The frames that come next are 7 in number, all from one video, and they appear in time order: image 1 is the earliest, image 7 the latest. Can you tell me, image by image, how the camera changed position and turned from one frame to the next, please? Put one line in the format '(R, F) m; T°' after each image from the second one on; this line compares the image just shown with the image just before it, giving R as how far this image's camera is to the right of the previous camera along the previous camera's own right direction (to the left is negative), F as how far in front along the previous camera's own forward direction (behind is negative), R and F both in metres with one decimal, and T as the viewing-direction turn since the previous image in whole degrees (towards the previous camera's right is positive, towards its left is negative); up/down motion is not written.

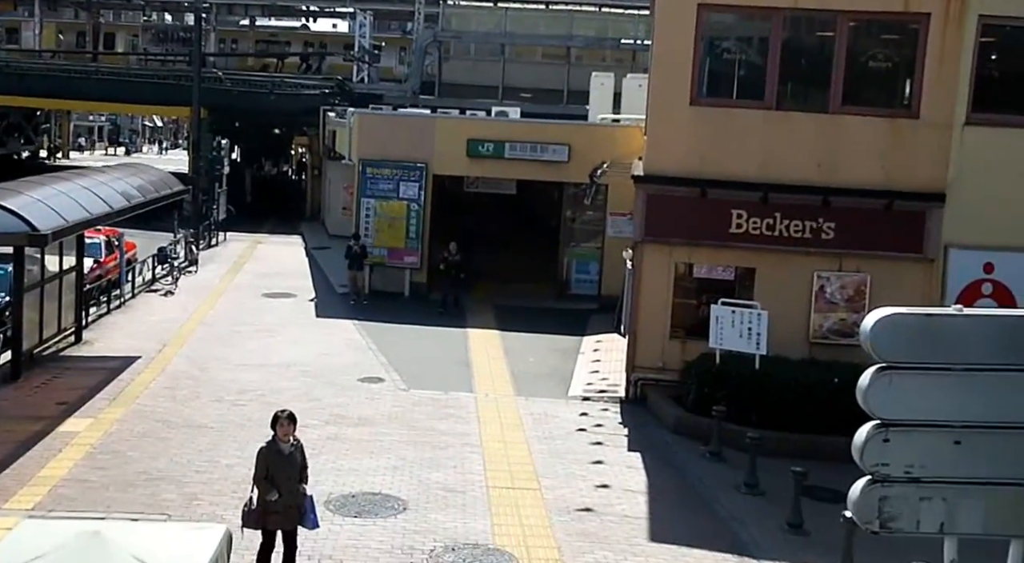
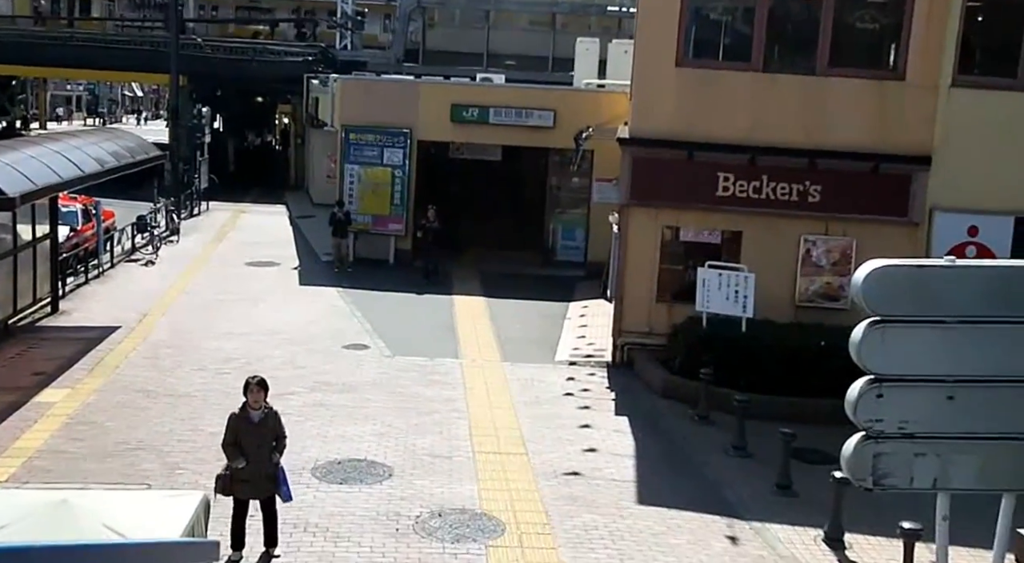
(0.0, +0.1) m; +1°
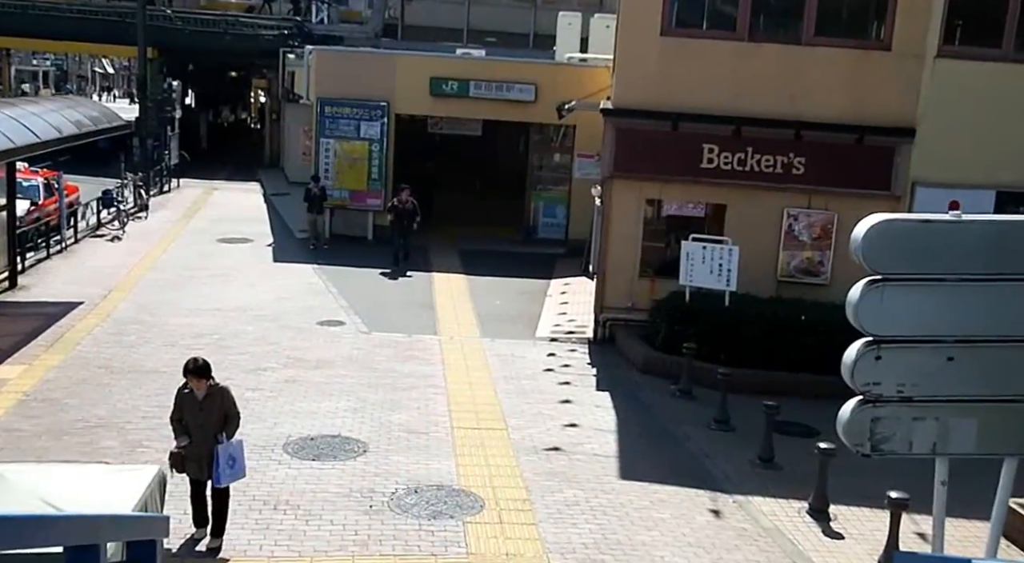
(0.0, +0.3) m; +1°
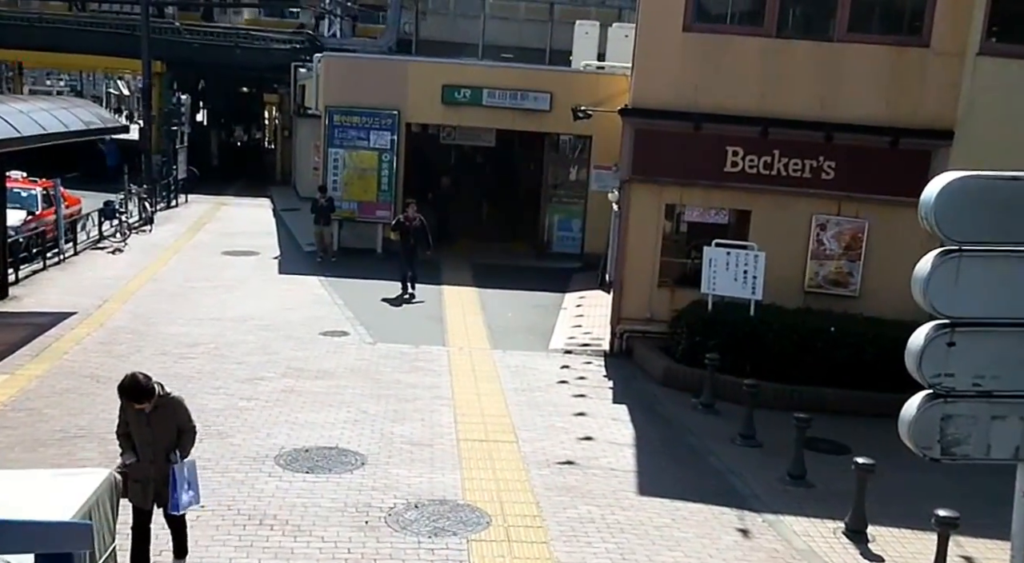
(0.0, +0.8) m; -1°
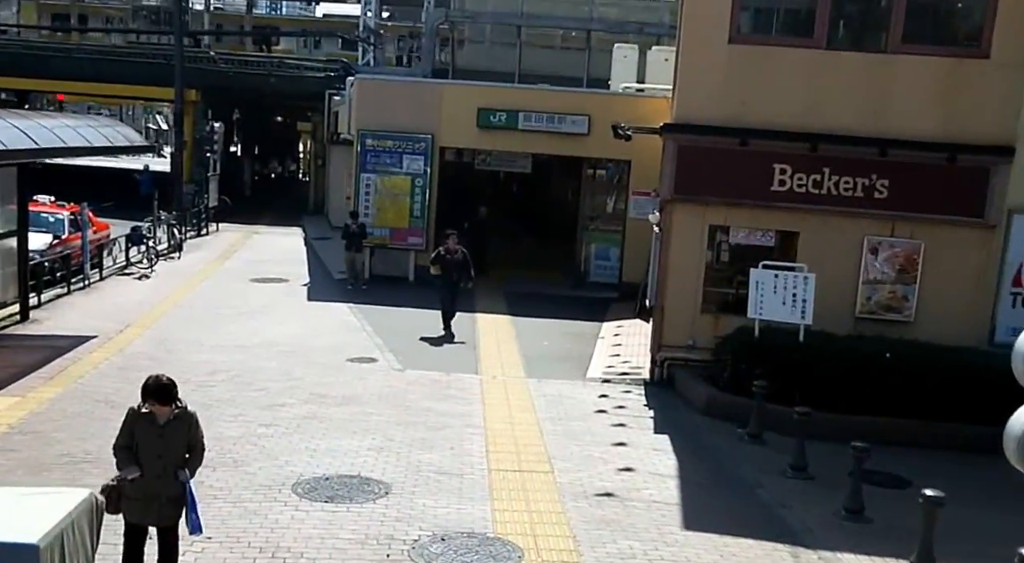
(0.0, +0.7) m; -2°
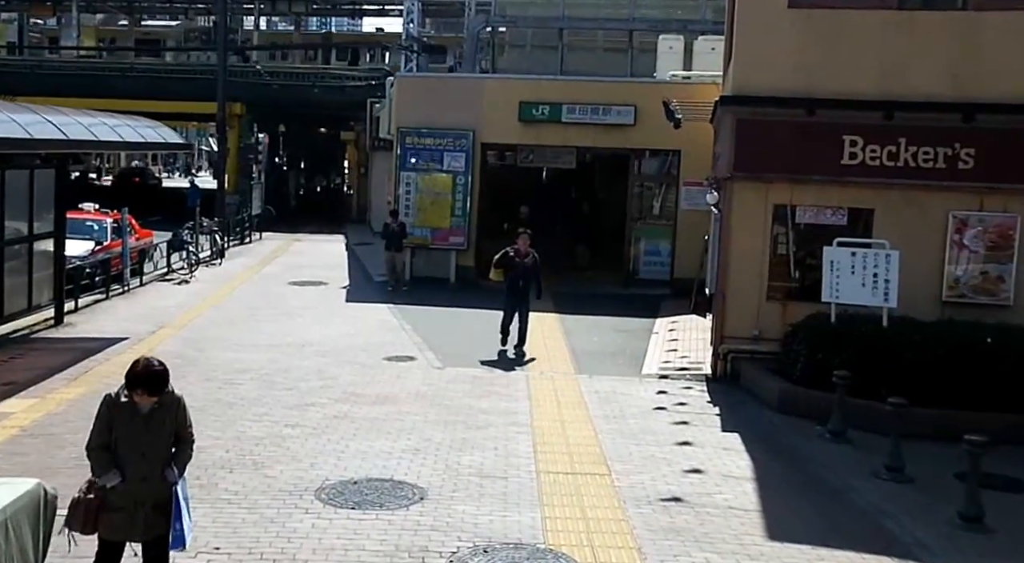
(0.0, +1.1) m; -2°
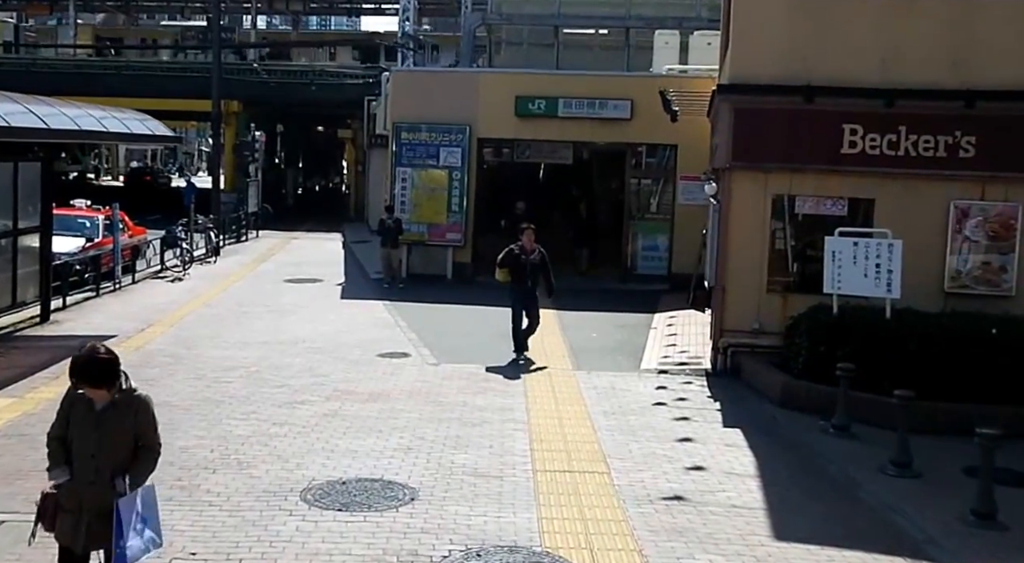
(0.0, +0.3) m; 0°
